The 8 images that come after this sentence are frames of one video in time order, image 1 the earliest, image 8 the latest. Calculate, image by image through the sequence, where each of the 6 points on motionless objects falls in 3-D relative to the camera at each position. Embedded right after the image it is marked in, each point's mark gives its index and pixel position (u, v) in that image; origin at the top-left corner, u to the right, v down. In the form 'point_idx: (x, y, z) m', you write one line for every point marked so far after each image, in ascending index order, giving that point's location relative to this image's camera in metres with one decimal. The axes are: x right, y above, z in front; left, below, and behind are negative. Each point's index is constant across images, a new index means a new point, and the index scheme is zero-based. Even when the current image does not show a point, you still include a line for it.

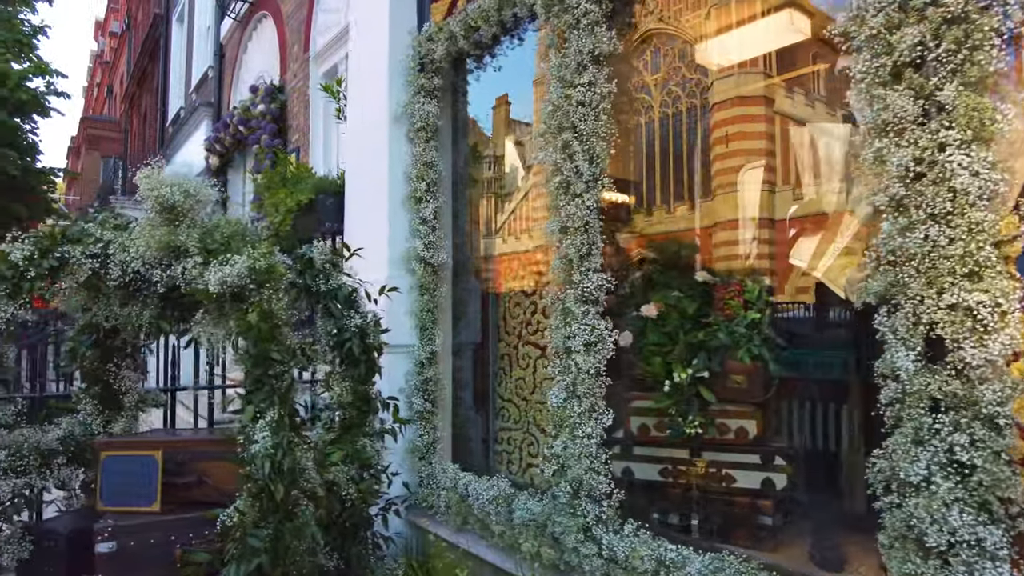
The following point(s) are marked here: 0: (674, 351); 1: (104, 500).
0: (+0.6, -0.3, +2.6) m
1: (-1.4, -0.7, +2.2) m
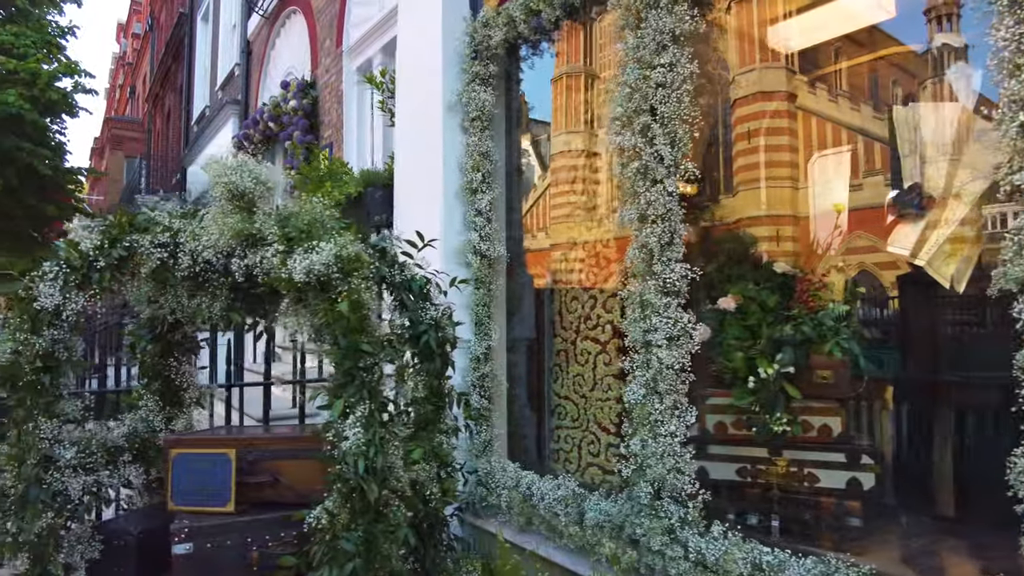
0: (+0.9, -0.2, +2.5) m
1: (-1.1, -0.7, +2.1) m
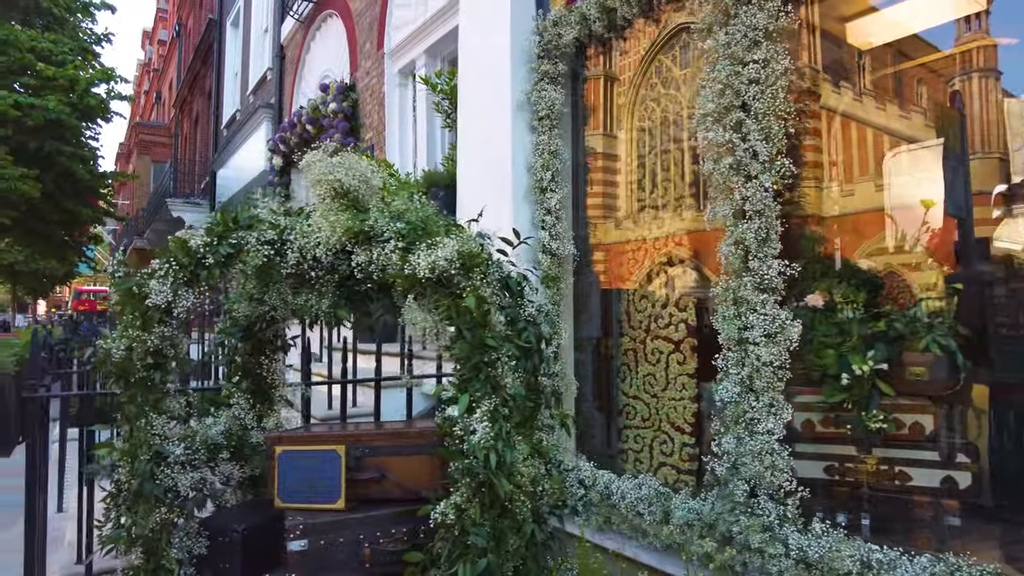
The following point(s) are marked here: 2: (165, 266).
0: (+1.2, -0.2, +2.4) m
1: (-0.8, -0.7, +2.1) m
2: (-1.1, +0.1, +2.1) m
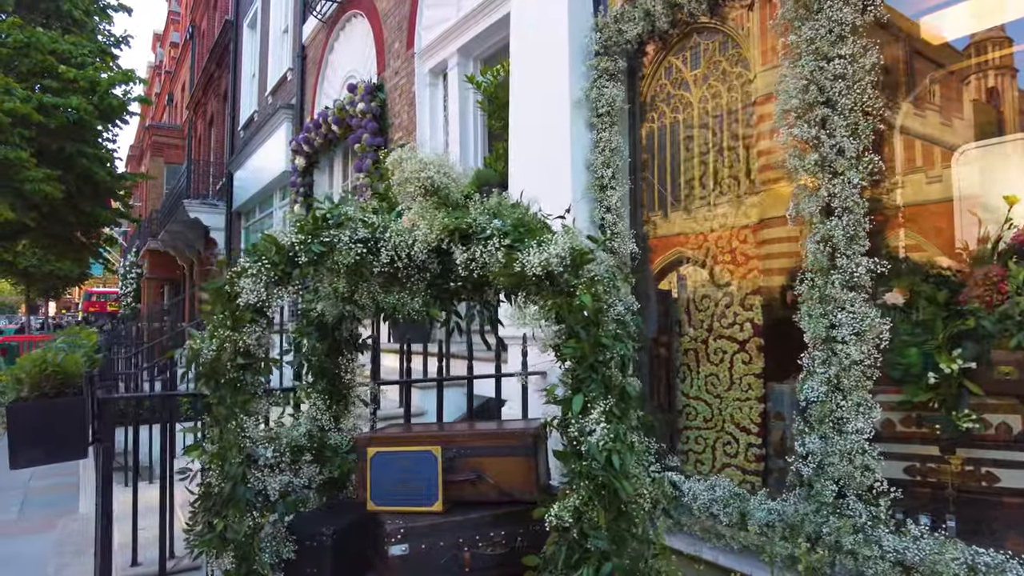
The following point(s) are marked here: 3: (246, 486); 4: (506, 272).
0: (+1.6, -0.2, +2.4) m
1: (-0.4, -0.7, +2.1) m
2: (-0.8, +0.1, +2.0) m
3: (-0.9, -0.6, +2.0) m
4: (0.0, 0.0, +1.9) m
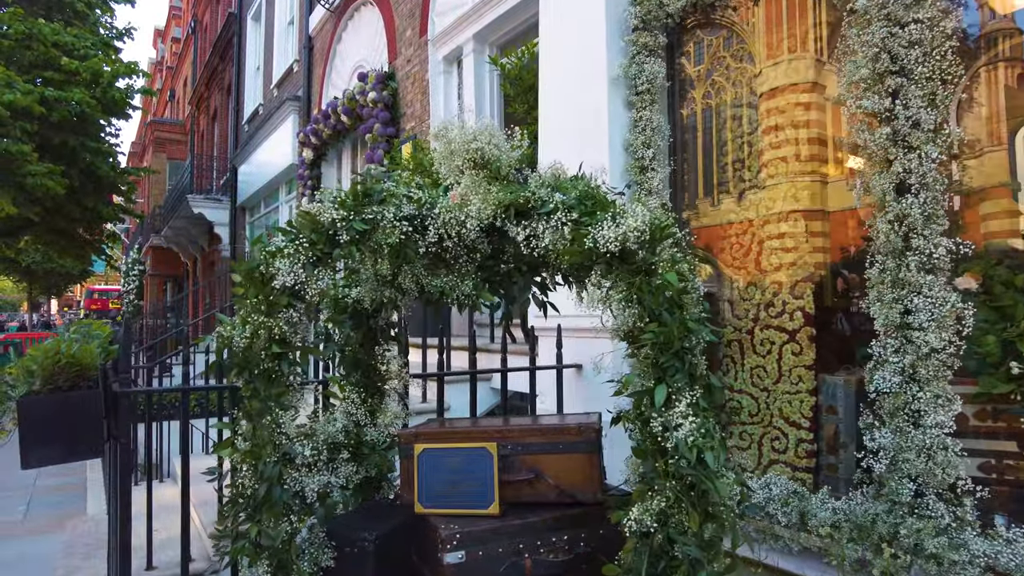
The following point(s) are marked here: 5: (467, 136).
0: (+1.7, -0.1, +2.2) m
1: (-0.3, -0.6, +1.9) m
2: (-0.6, +0.1, +1.9) m
3: (-0.7, -0.6, +1.8) m
4: (+0.2, +0.1, +1.7) m
5: (-0.1, +0.5, +1.9) m
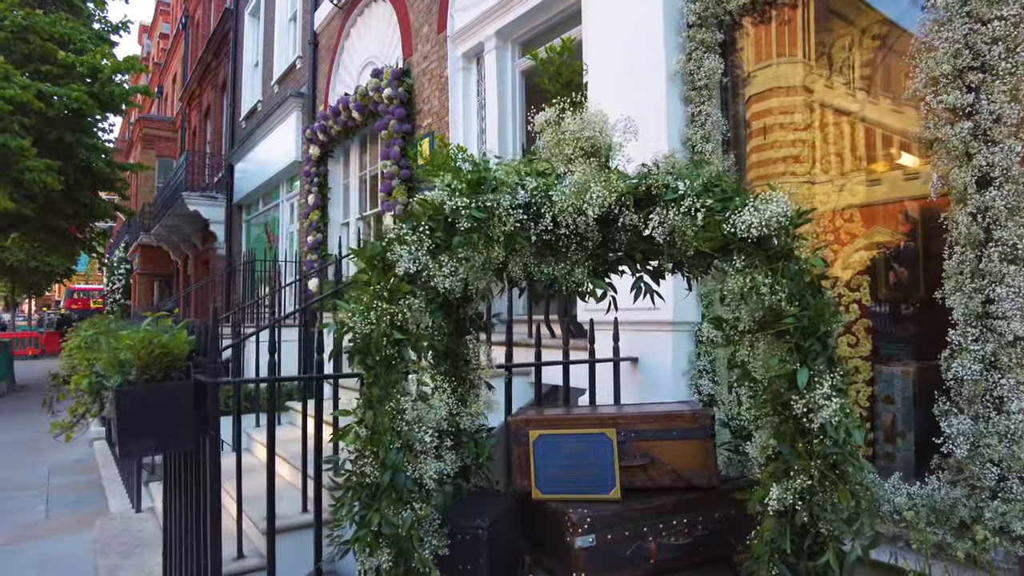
0: (+2.1, -0.1, +2.3) m
1: (+0.1, -0.6, +1.9) m
2: (-0.3, +0.2, +1.9) m
3: (-0.3, -0.5, +1.8) m
4: (+0.5, +0.1, +1.7) m
5: (+0.2, +0.5, +1.9) m
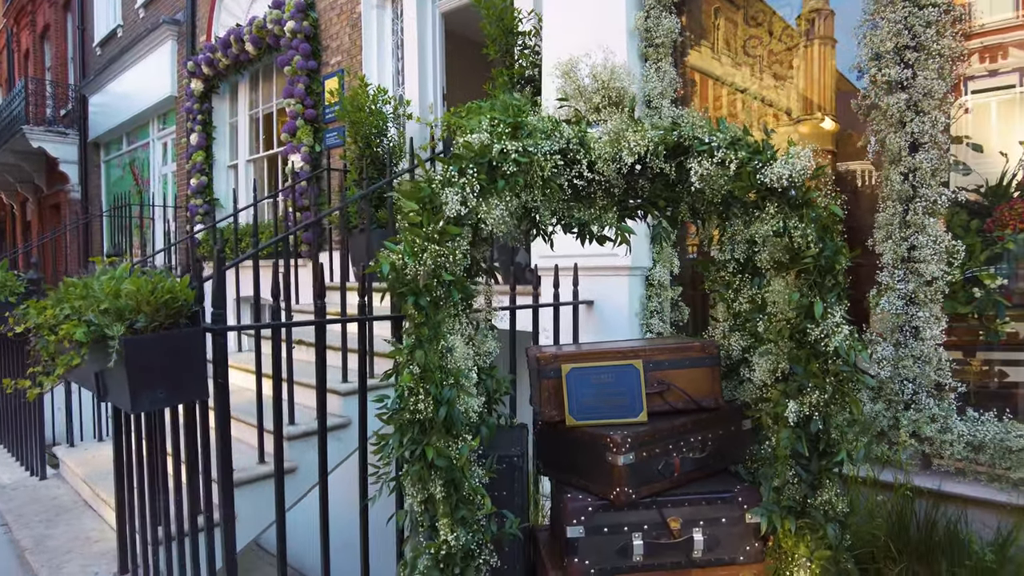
0: (+2.1, +0.1, +2.8) m
1: (+0.2, -0.4, +2.1) m
2: (-0.2, +0.3, +1.9) m
3: (-0.2, -0.4, +1.9) m
4: (+0.7, +0.3, +1.9) m
5: (+0.3, +0.7, +2.1) m
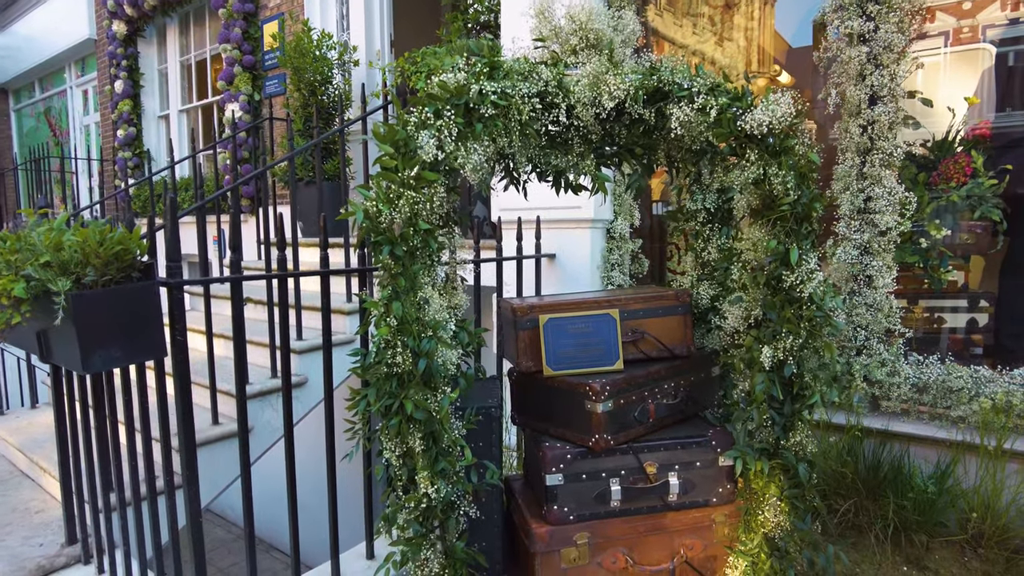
0: (+1.9, +0.4, +2.9) m
1: (+0.1, -0.2, +2.0) m
2: (-0.2, +0.5, +1.8) m
3: (-0.2, -0.2, +1.9) m
4: (+0.6, +0.5, +1.9) m
5: (+0.2, +0.8, +2.0) m
